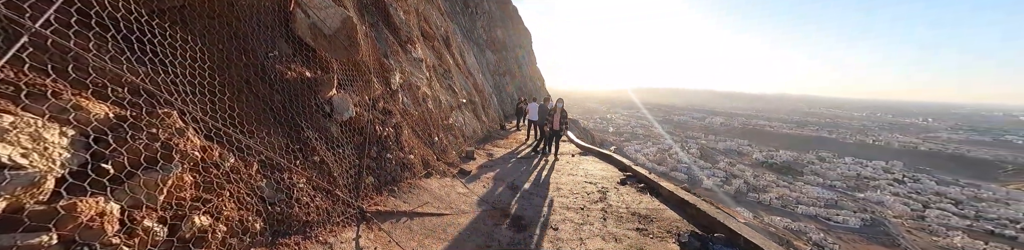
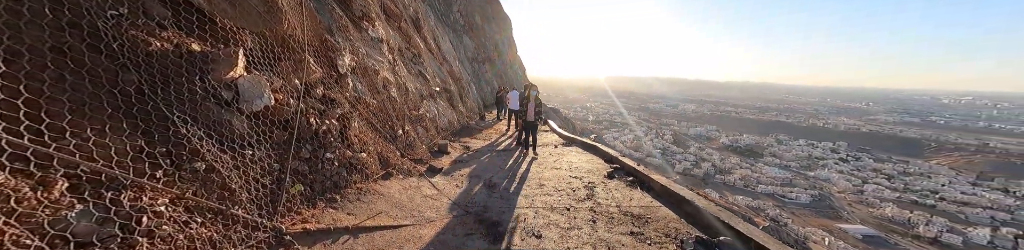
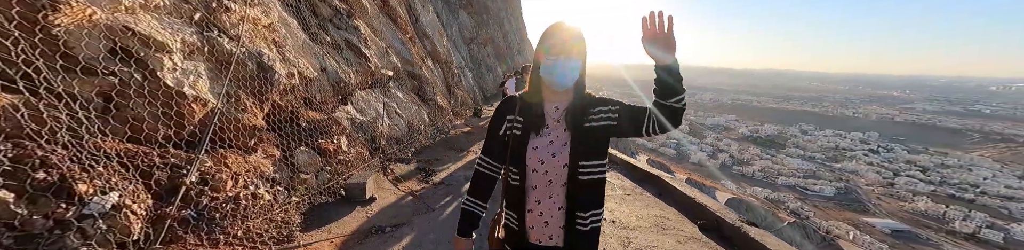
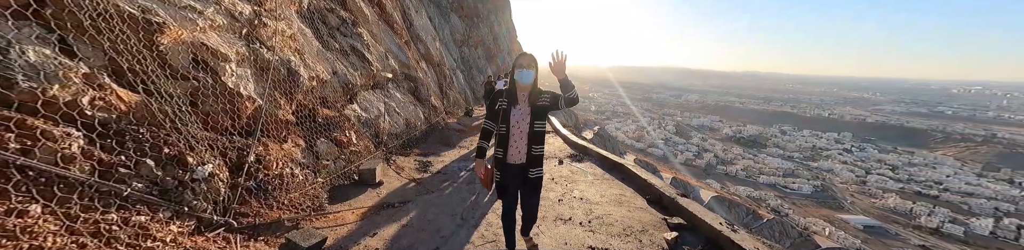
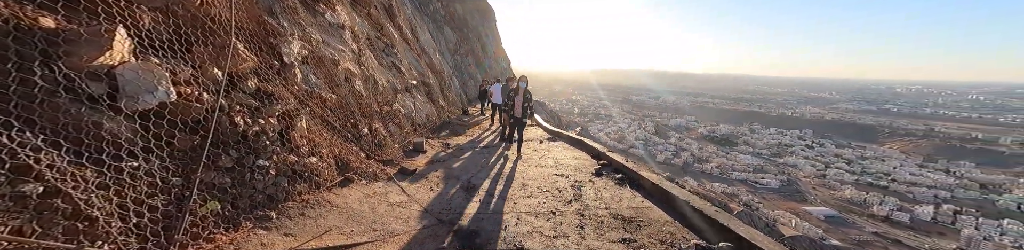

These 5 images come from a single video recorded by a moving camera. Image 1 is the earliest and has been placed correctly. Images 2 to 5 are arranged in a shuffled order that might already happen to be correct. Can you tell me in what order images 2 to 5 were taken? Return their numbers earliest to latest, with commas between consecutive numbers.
2, 5, 4, 3
